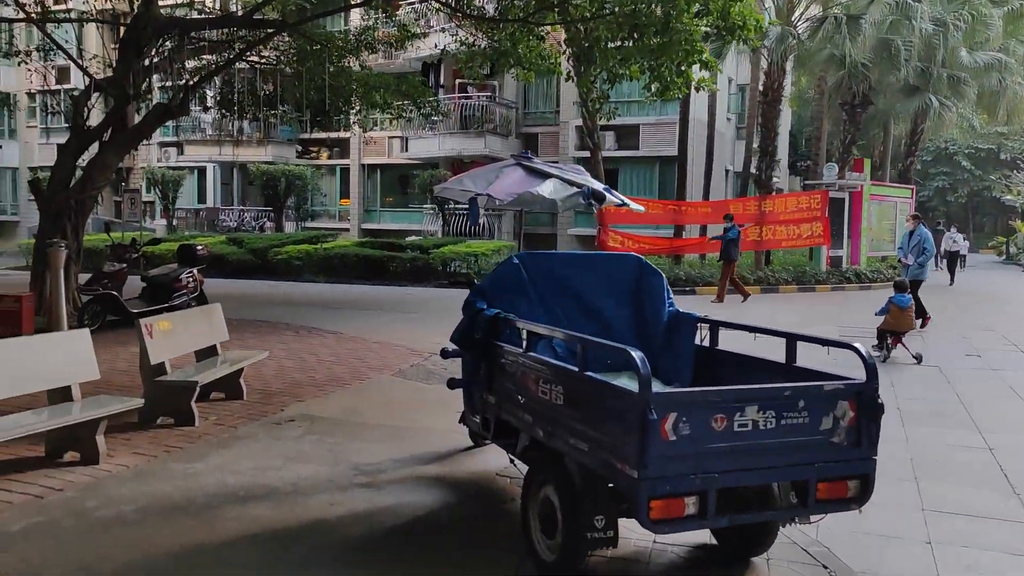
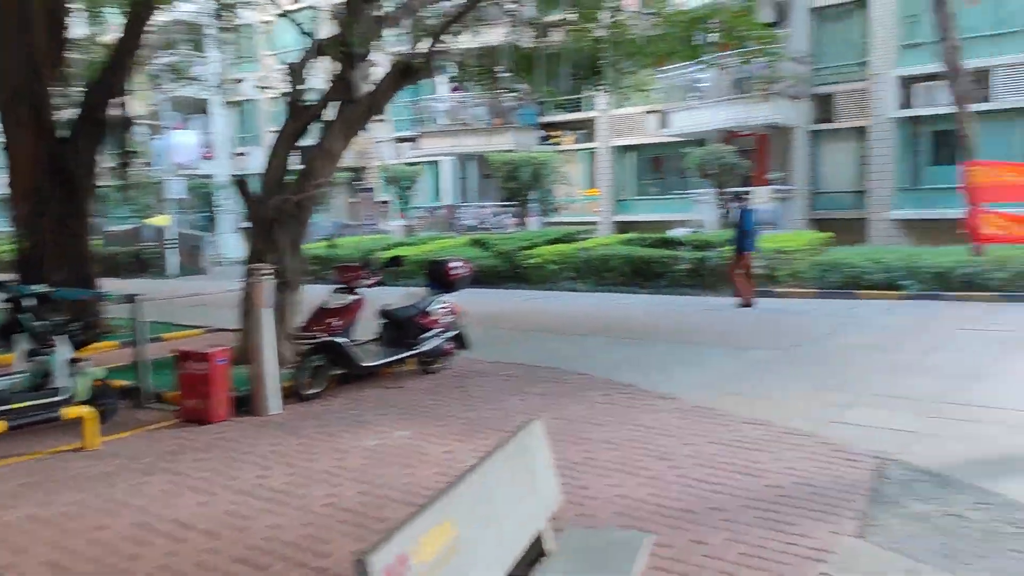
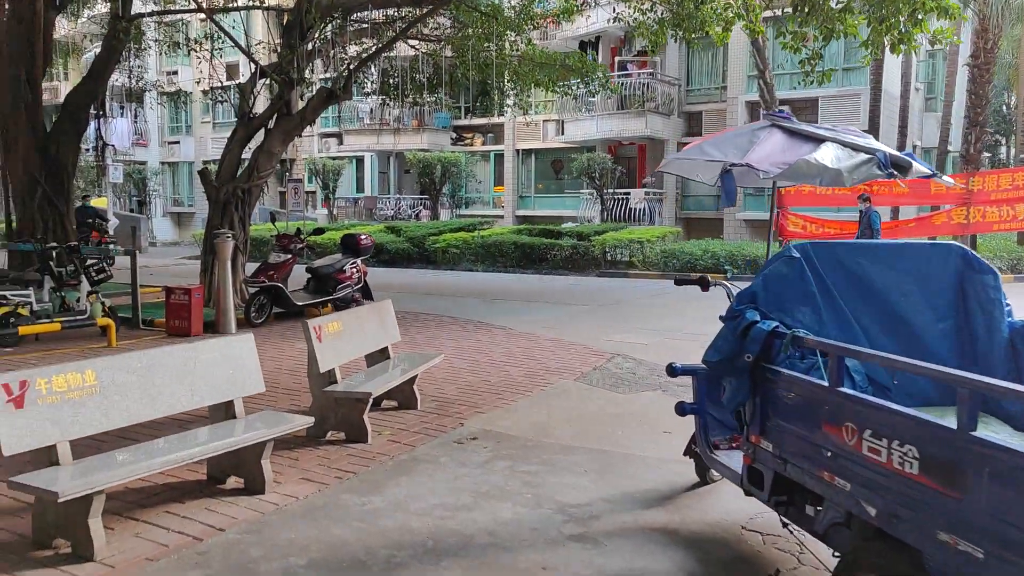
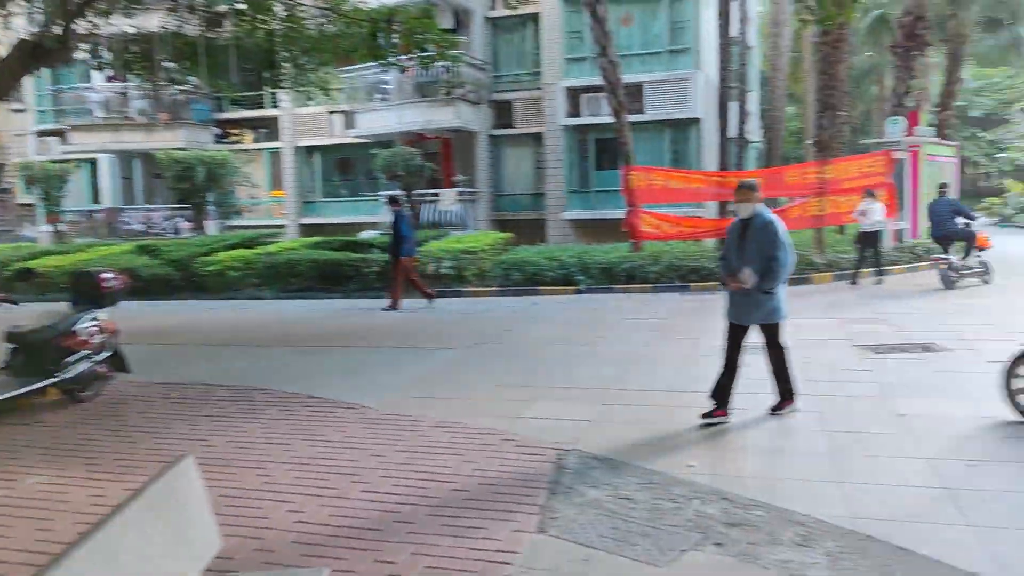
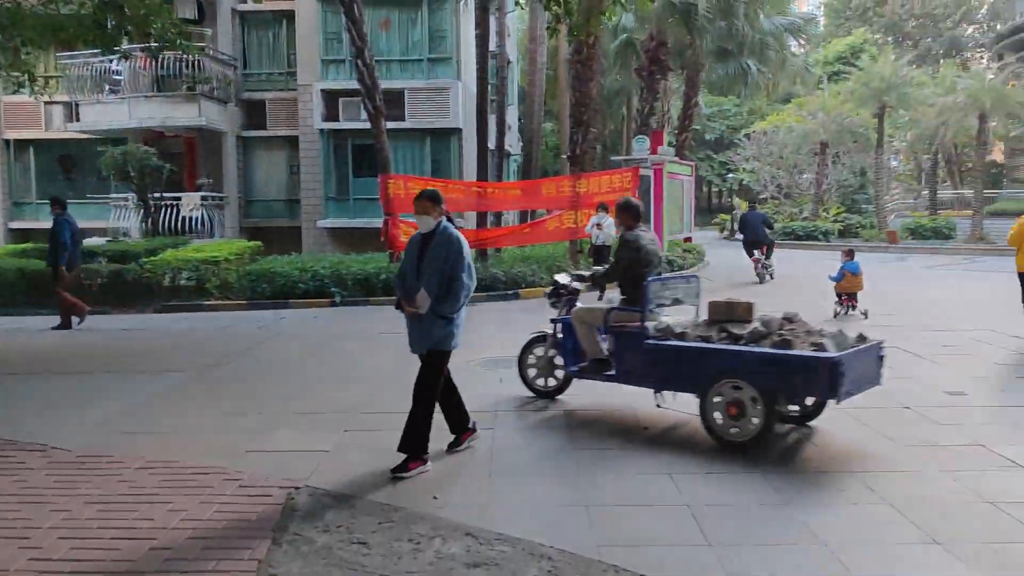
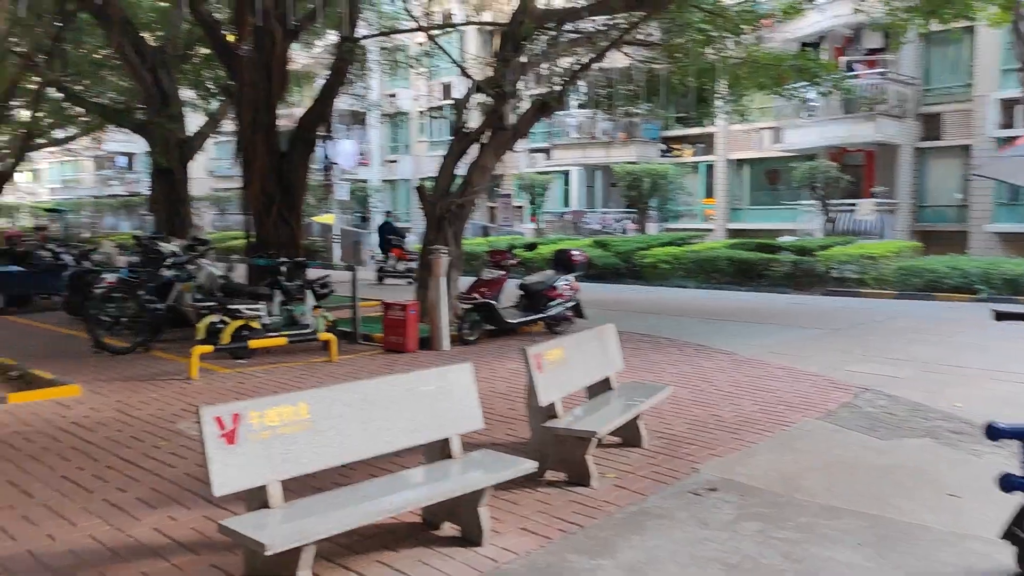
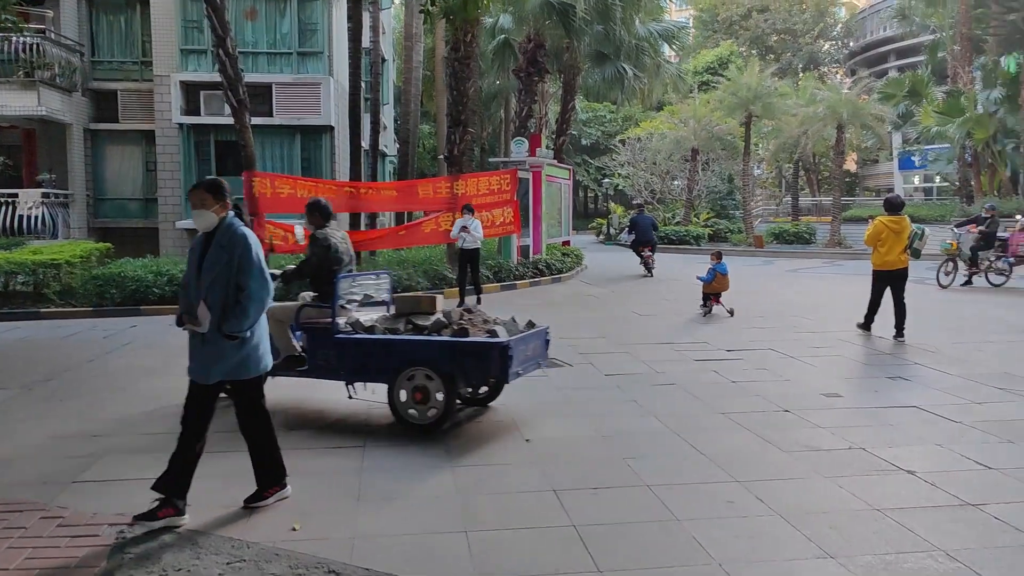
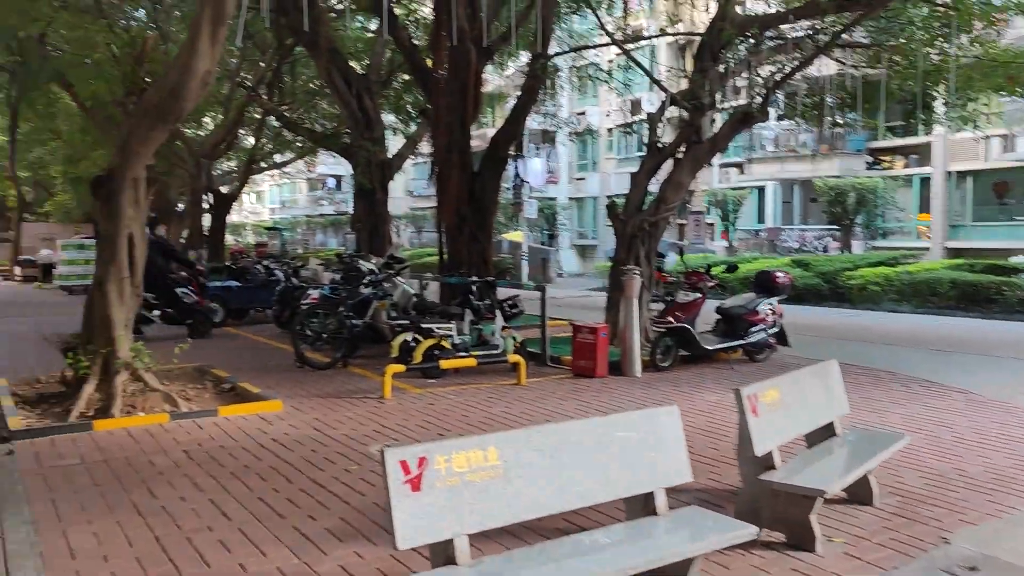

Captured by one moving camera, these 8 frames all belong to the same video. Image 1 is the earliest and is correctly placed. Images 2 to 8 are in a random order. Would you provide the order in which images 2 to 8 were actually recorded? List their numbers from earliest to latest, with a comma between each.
3, 6, 8, 2, 4, 5, 7
